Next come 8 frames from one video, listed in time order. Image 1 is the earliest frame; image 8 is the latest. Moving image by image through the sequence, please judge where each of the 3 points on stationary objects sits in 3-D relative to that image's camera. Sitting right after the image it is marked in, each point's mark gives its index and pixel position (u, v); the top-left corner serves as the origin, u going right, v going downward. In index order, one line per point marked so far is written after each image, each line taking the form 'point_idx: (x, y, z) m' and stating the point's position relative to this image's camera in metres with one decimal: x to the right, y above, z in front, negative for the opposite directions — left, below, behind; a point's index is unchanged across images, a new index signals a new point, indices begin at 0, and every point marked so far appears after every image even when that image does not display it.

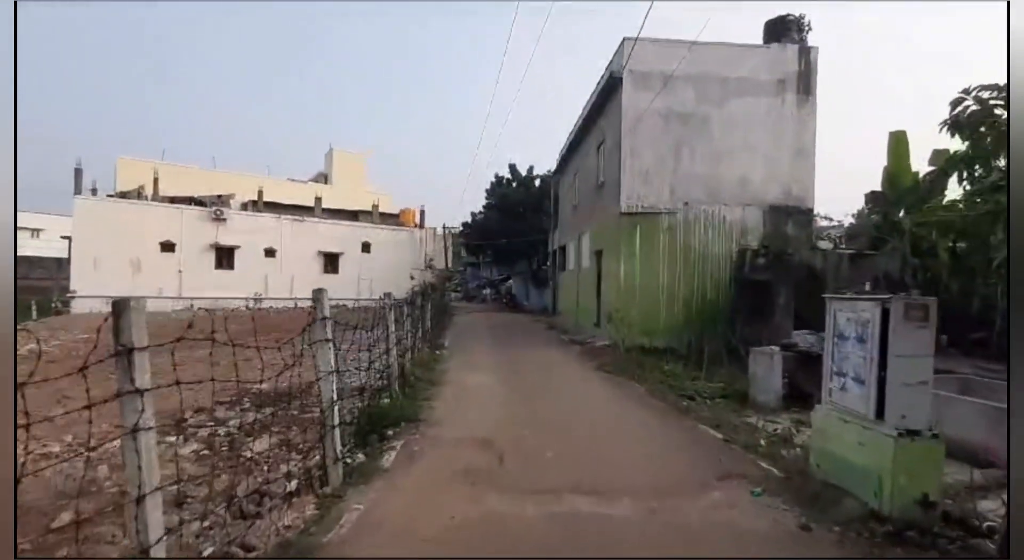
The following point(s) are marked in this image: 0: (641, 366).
0: (+2.0, -1.3, +10.6) m
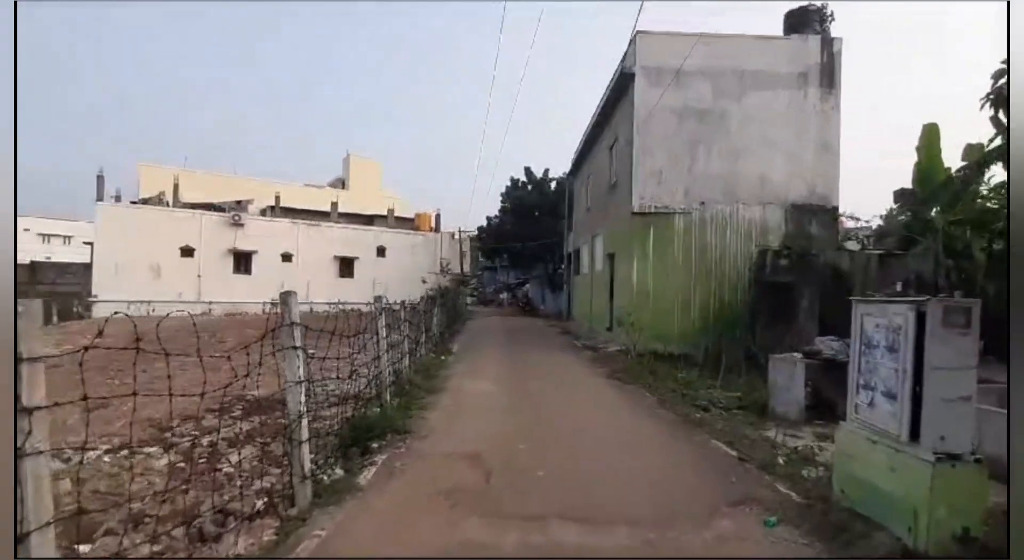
0: (+2.1, -1.4, +10.1) m
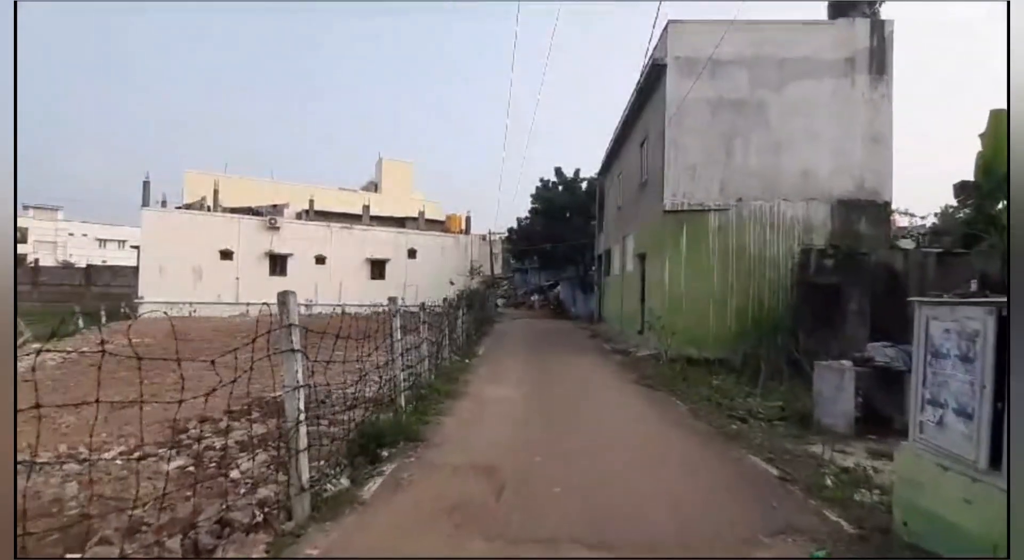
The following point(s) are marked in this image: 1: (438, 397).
0: (+2.4, -1.4, +9.5) m
1: (-0.9, -1.3, +8.0) m
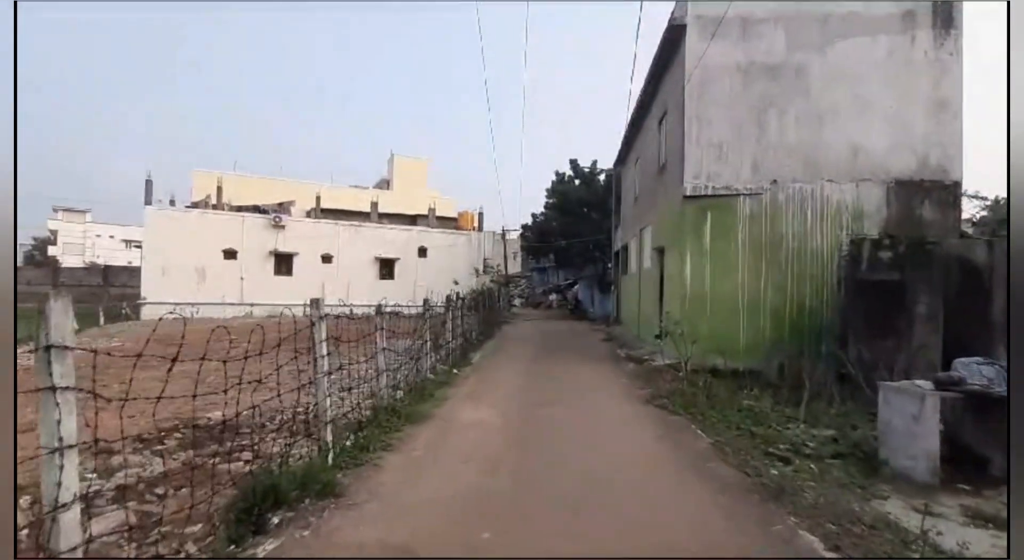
0: (+2.3, -1.3, +7.8) m
1: (-1.1, -1.3, +6.3) m
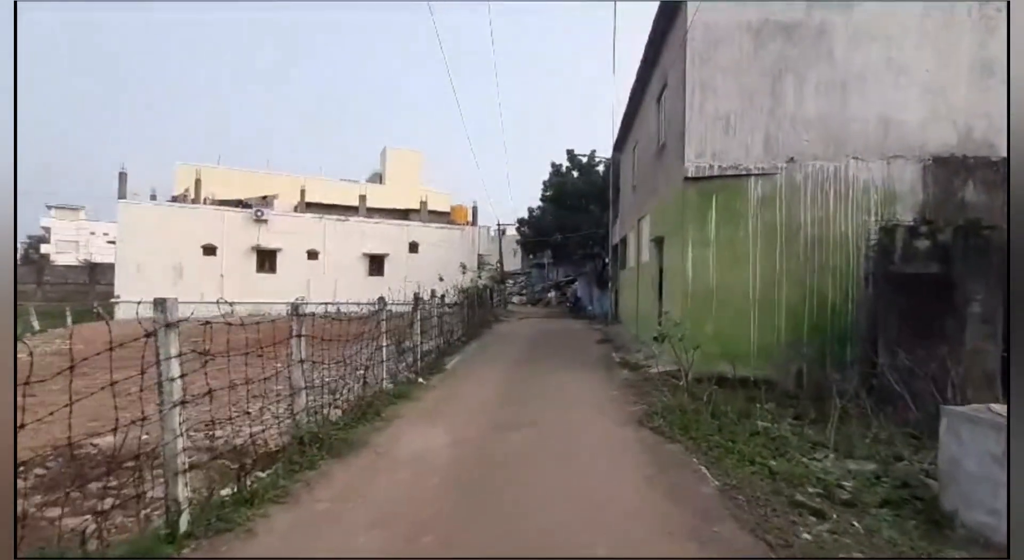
0: (+1.9, -1.3, +6.4) m
1: (-1.4, -1.3, +4.9) m
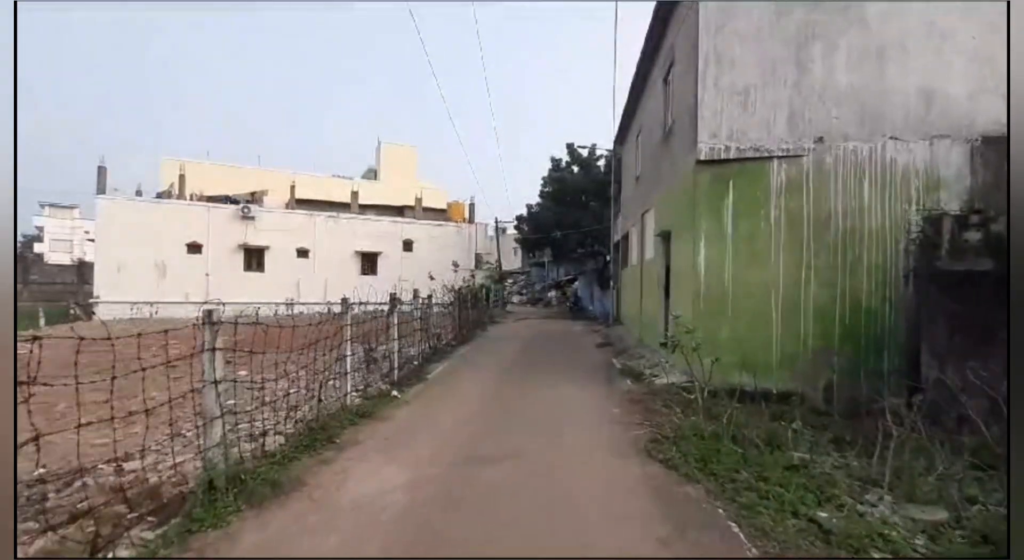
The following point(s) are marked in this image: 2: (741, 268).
0: (+1.8, -1.3, +5.3) m
1: (-1.6, -1.2, +3.8) m
2: (+2.5, +0.1, +7.5) m
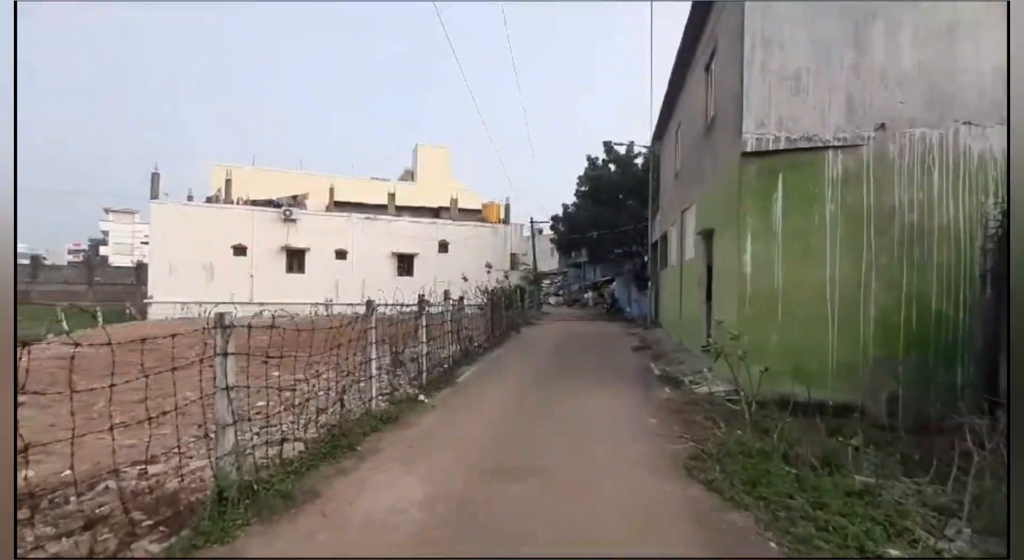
0: (+1.9, -1.3, +4.7) m
1: (-1.5, -1.3, +3.5) m
2: (+2.8, +0.1, +6.9) m
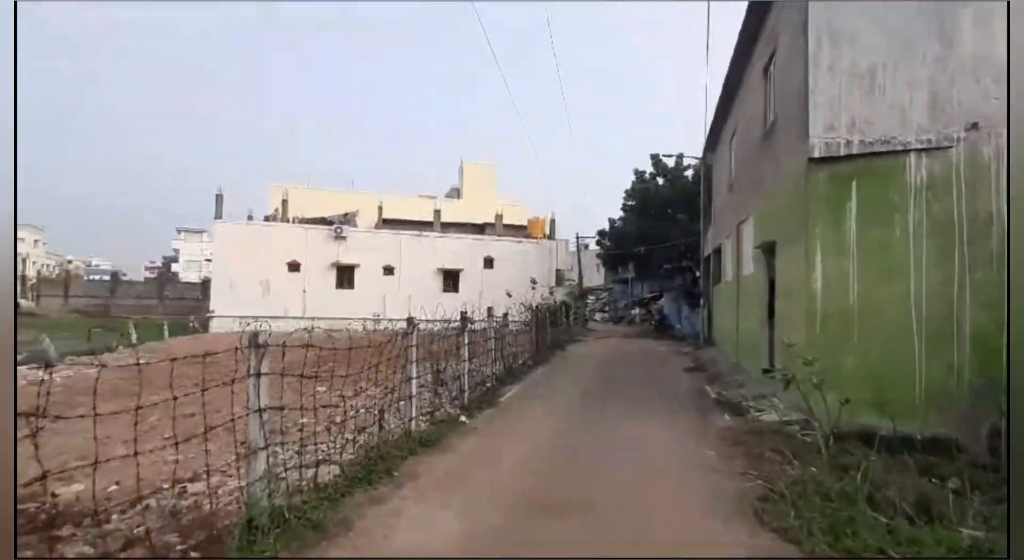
0: (+2.2, -1.4, +4.1) m
1: (-1.3, -1.3, +3.0) m
2: (+3.2, -0.1, +6.2) m
